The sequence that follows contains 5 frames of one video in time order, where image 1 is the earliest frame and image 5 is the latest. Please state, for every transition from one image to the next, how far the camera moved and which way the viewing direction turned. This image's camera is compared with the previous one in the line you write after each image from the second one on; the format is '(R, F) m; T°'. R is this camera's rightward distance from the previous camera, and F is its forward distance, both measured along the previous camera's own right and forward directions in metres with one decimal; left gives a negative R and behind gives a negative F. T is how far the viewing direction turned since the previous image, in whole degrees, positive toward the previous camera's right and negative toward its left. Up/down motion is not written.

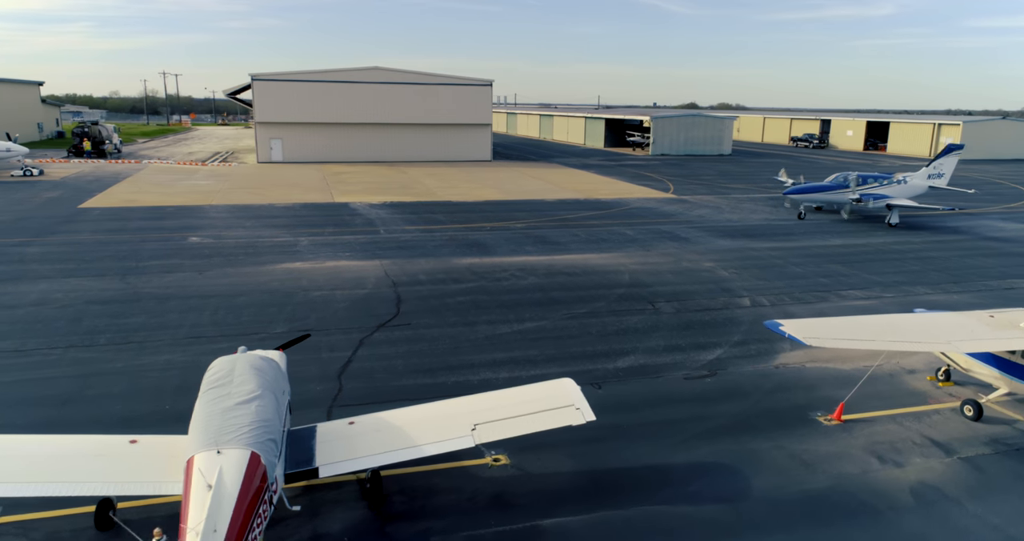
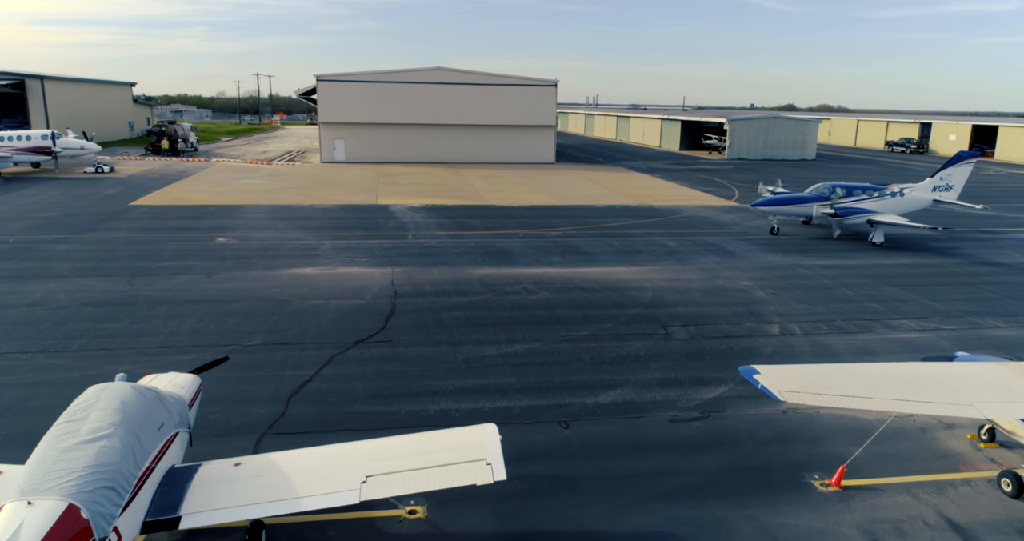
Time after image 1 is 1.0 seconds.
(+1.7, +1.2) m; -7°
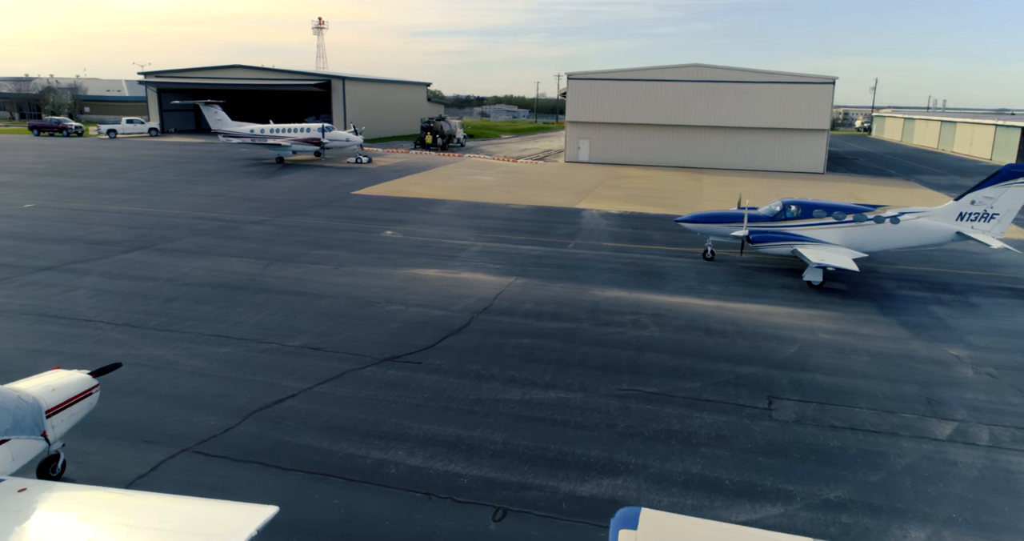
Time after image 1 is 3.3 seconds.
(+3.5, +3.0) m; -24°
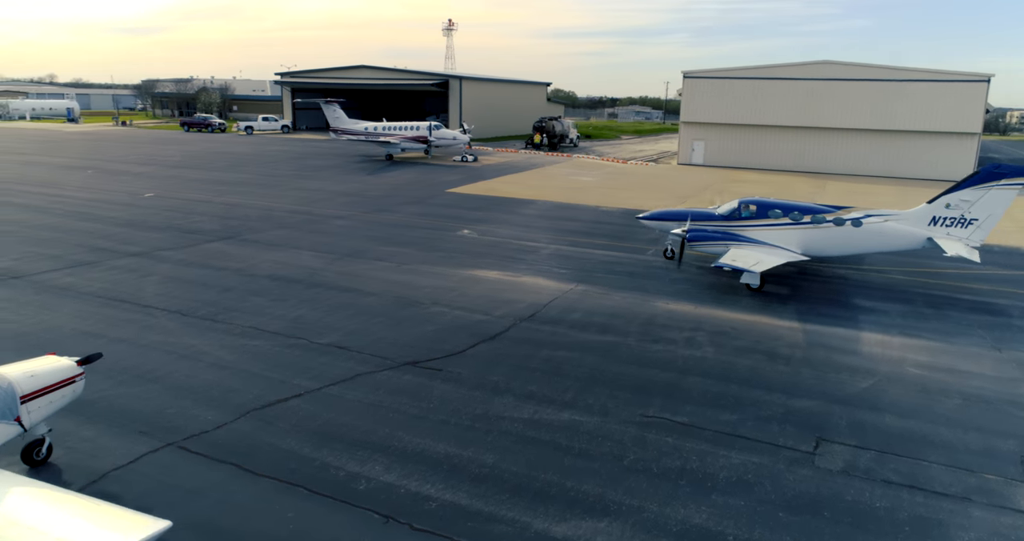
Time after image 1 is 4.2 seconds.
(+1.5, +0.9) m; -10°
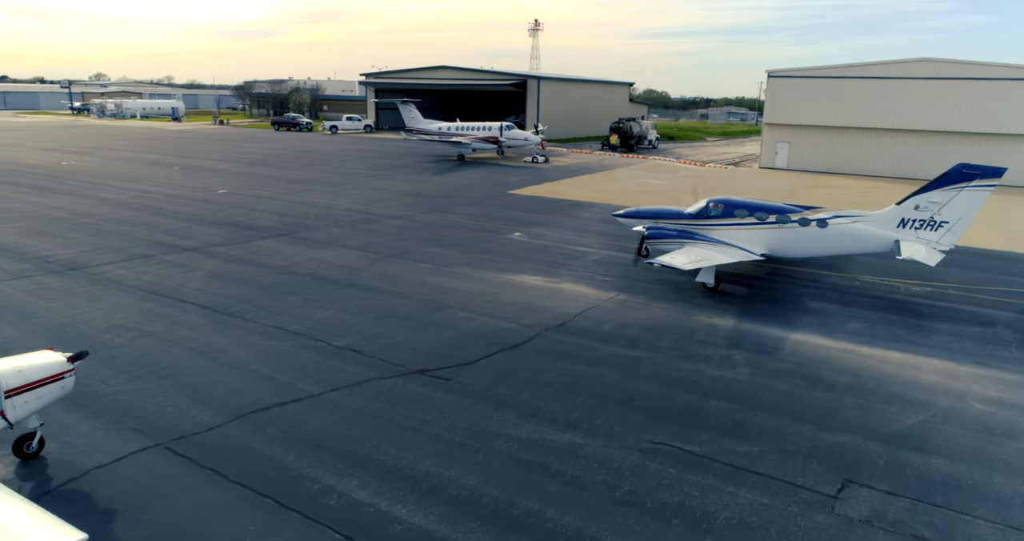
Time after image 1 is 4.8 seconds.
(+1.0, +0.6) m; -7°
